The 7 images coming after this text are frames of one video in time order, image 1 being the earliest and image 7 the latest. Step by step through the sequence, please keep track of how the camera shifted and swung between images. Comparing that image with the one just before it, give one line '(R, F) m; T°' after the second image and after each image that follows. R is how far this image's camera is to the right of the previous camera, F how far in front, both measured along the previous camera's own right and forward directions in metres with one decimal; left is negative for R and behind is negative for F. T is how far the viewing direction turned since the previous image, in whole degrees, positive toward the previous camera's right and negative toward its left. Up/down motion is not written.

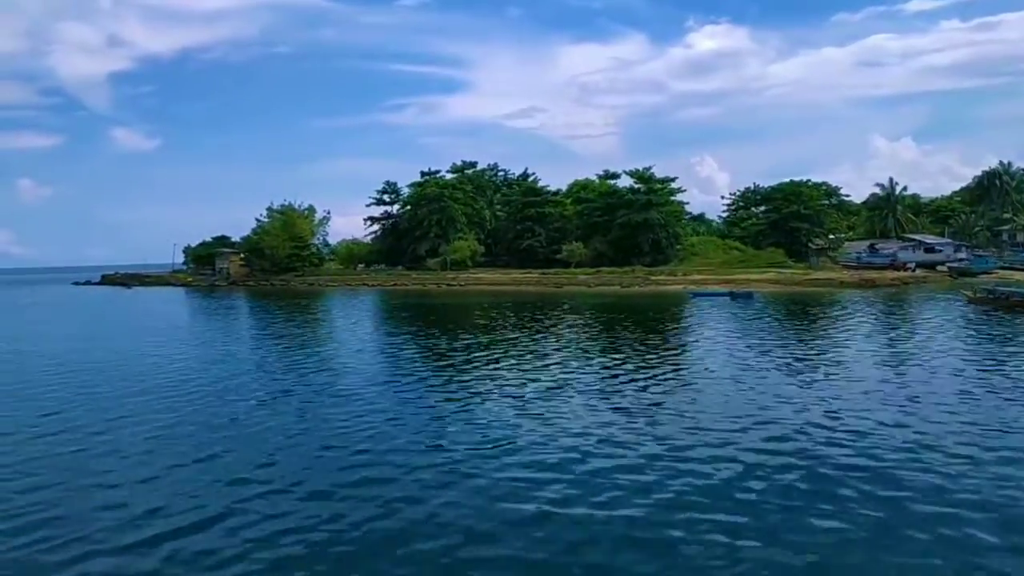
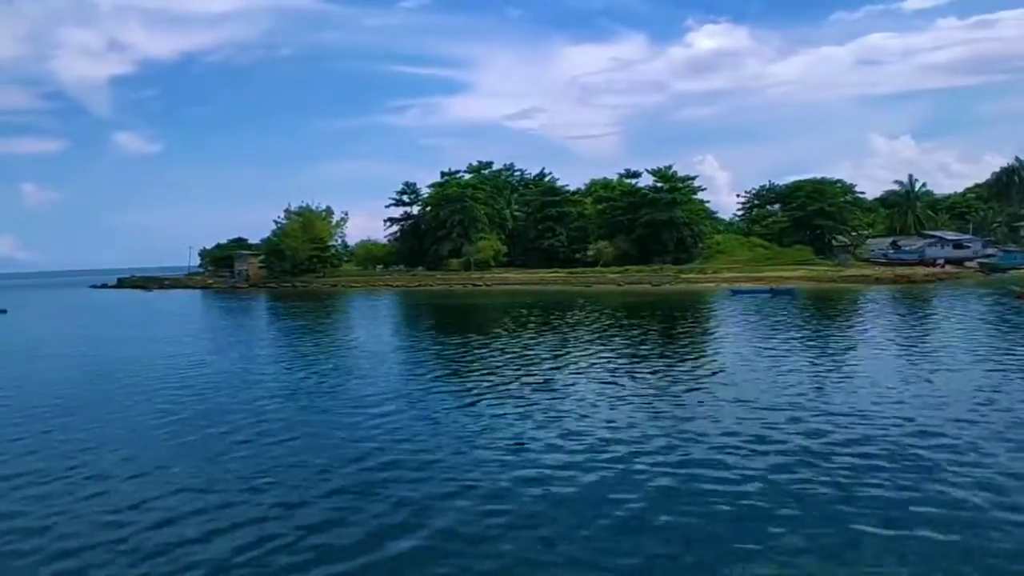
(-2.2, -0.2) m; 0°
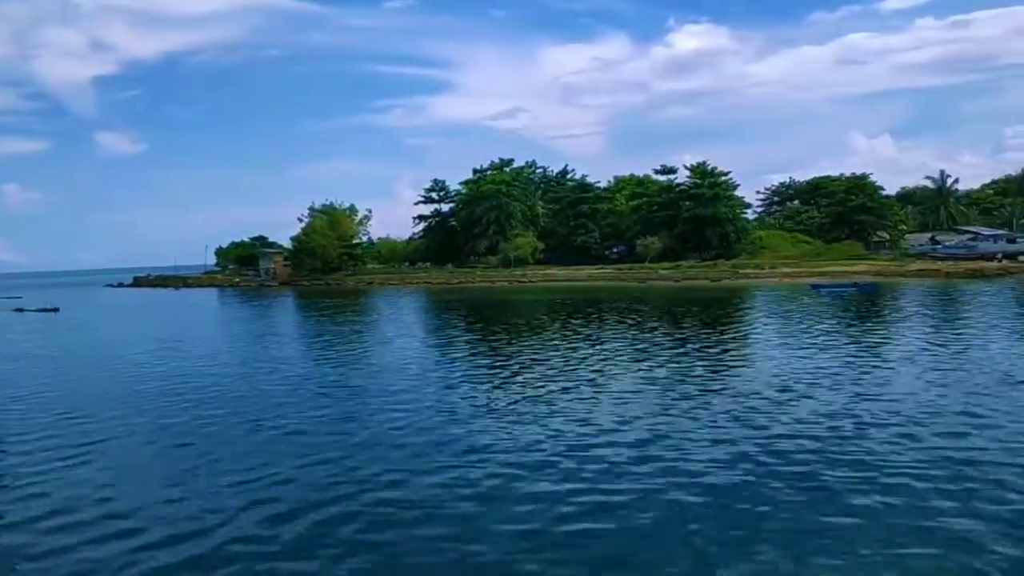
(-5.4, +0.5) m; +1°
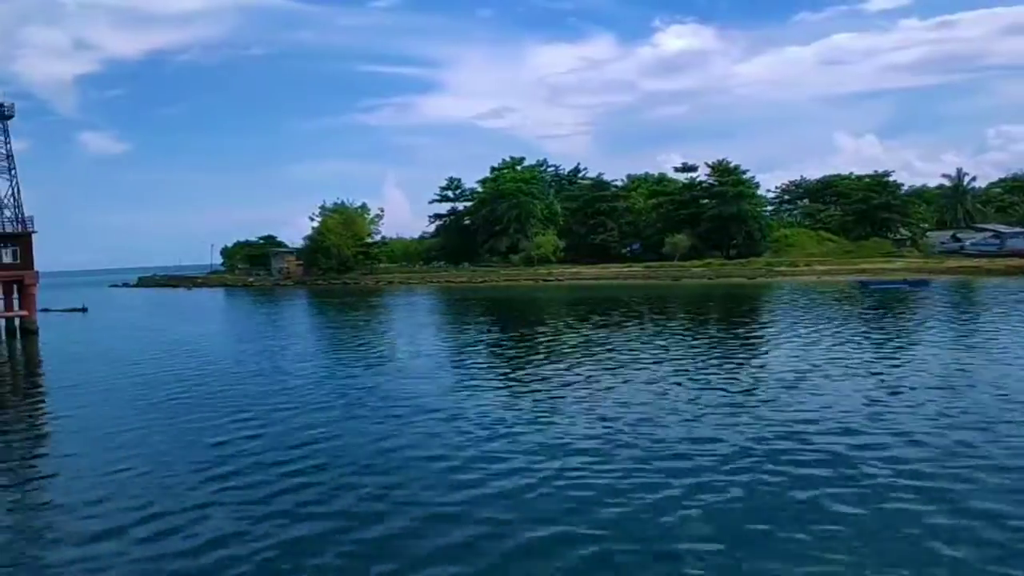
(-3.3, +0.6) m; +1°
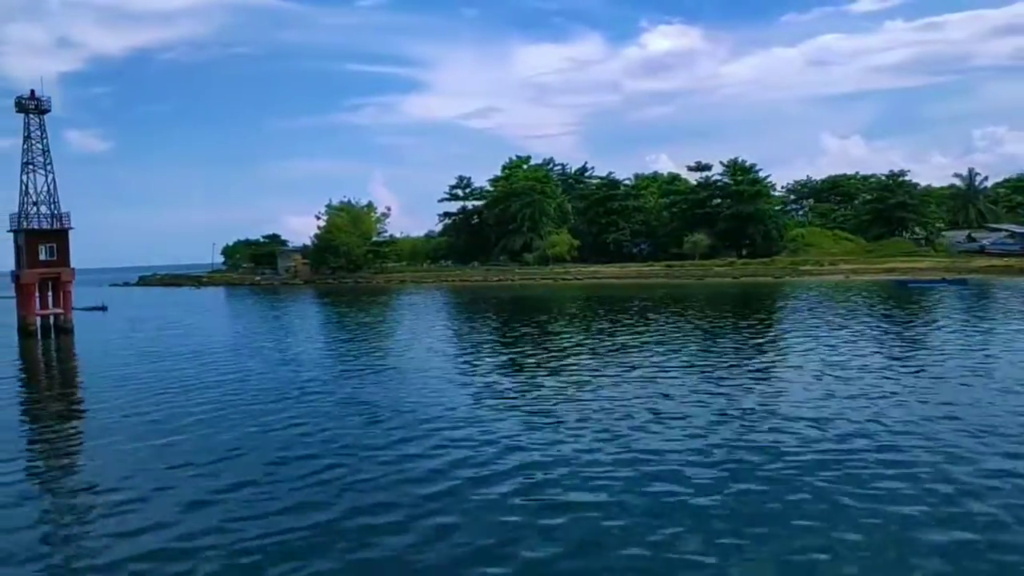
(-2.6, +0.7) m; +1°
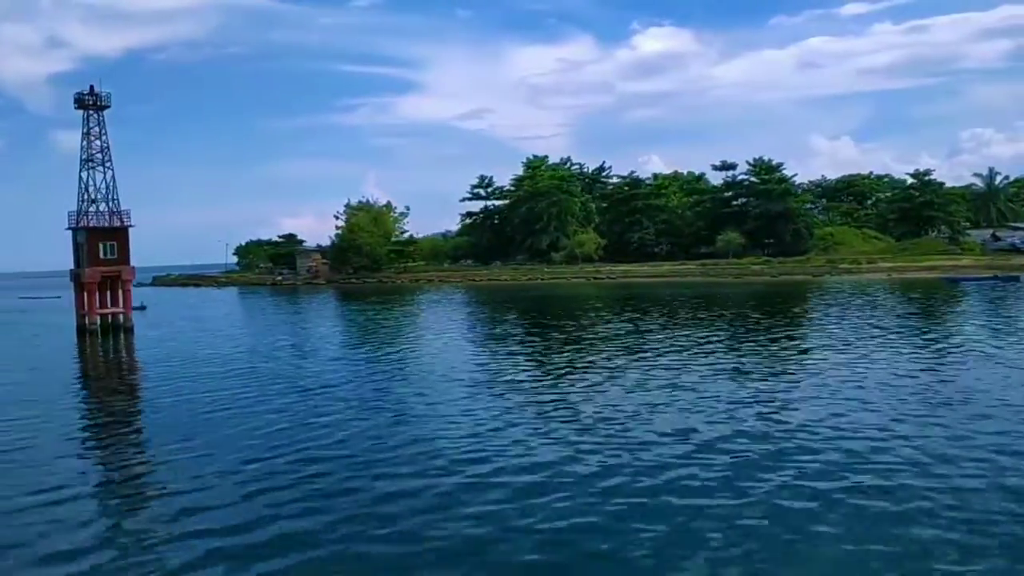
(-3.5, +0.2) m; +1°
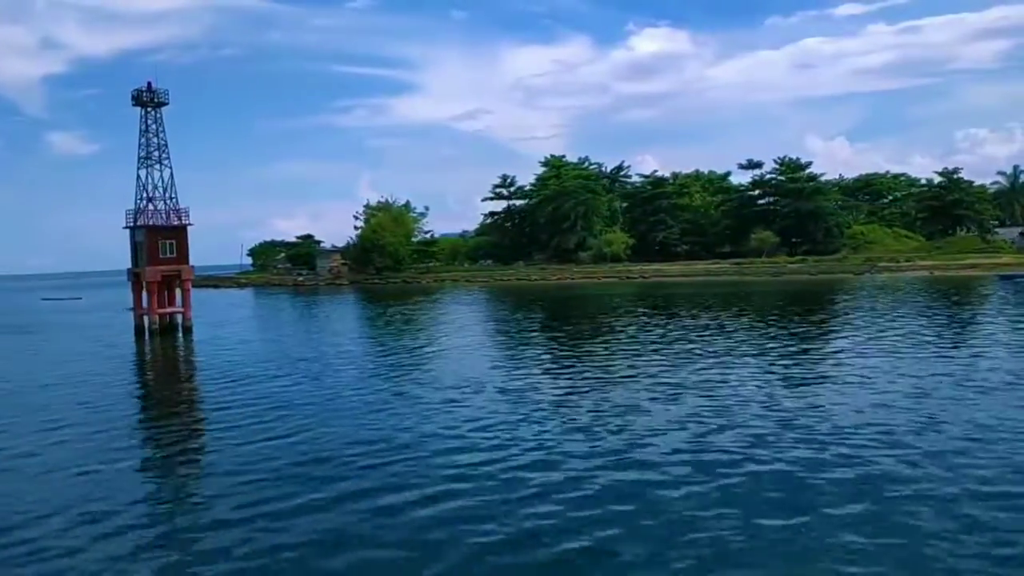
(-3.2, +0.3) m; 0°
